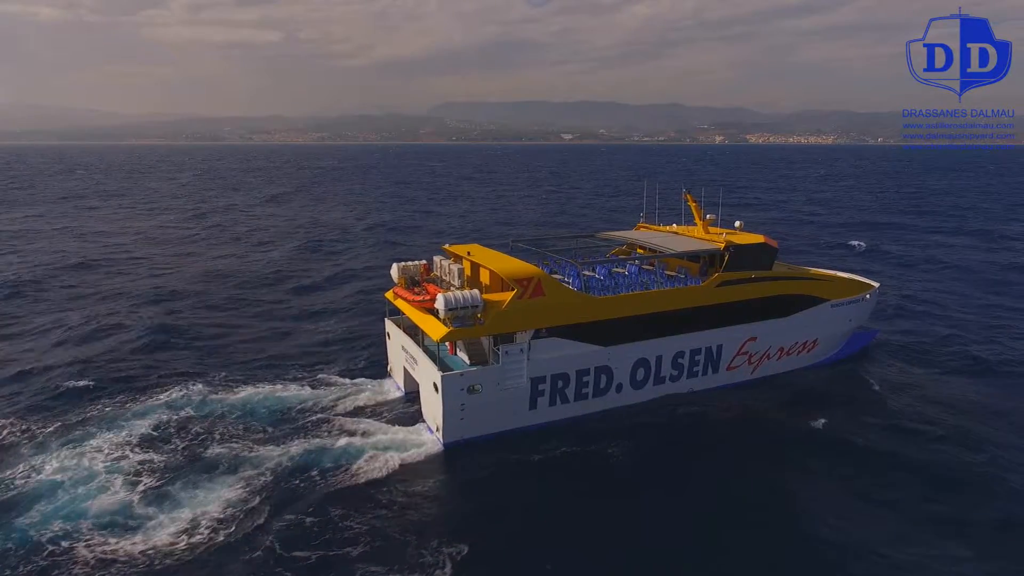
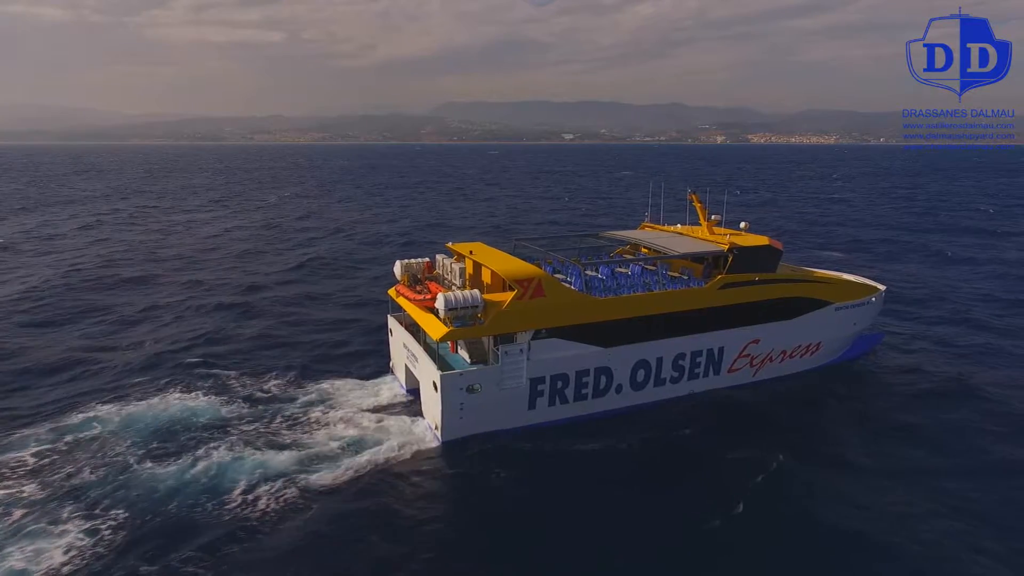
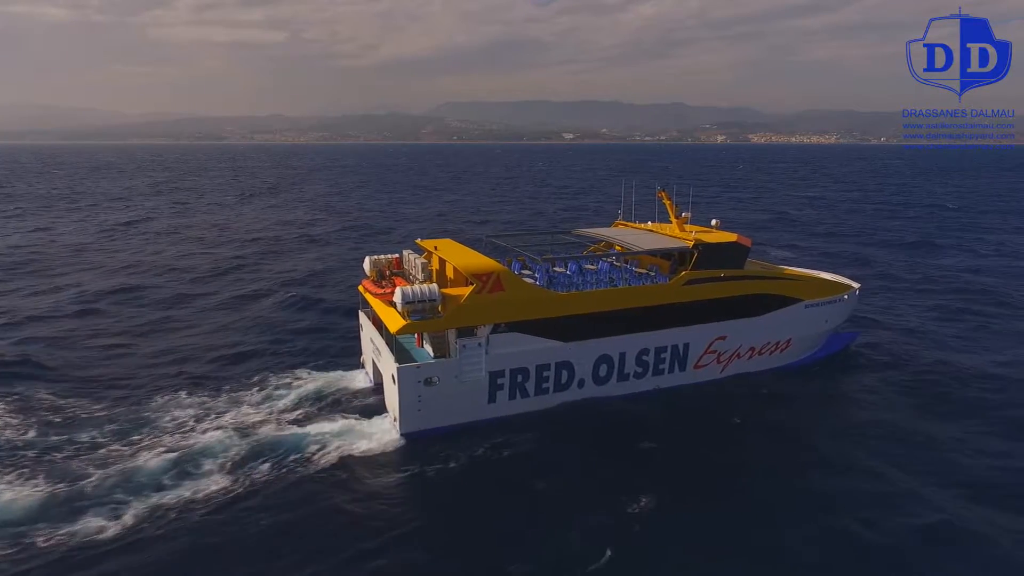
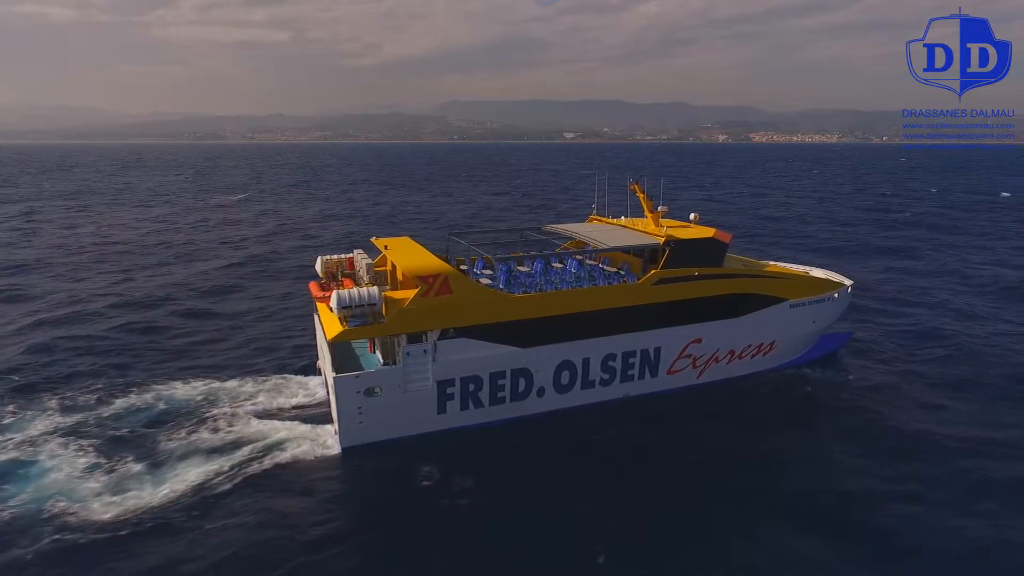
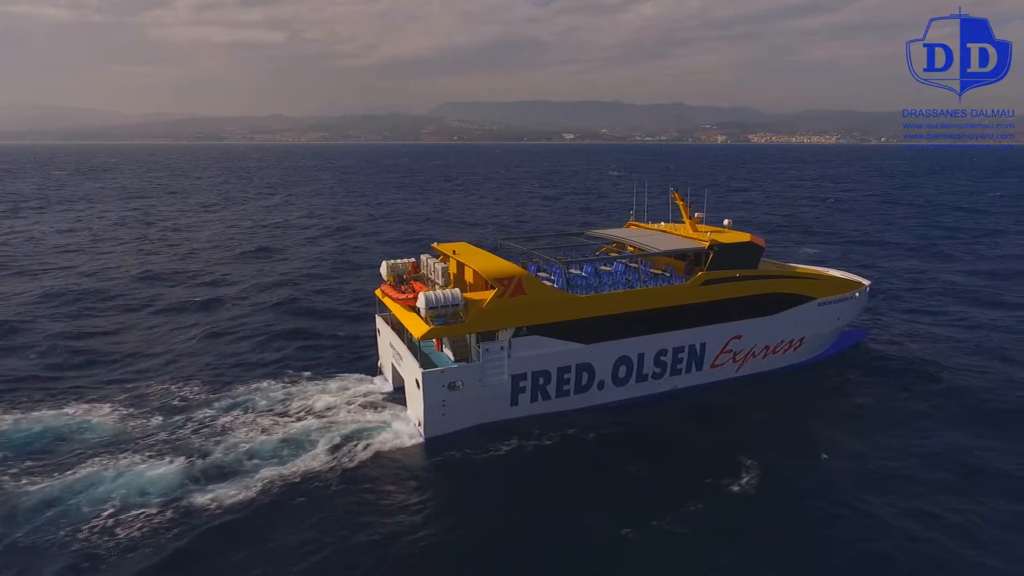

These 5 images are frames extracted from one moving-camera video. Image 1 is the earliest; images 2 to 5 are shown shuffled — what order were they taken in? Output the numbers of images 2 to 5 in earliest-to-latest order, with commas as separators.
2, 5, 3, 4
